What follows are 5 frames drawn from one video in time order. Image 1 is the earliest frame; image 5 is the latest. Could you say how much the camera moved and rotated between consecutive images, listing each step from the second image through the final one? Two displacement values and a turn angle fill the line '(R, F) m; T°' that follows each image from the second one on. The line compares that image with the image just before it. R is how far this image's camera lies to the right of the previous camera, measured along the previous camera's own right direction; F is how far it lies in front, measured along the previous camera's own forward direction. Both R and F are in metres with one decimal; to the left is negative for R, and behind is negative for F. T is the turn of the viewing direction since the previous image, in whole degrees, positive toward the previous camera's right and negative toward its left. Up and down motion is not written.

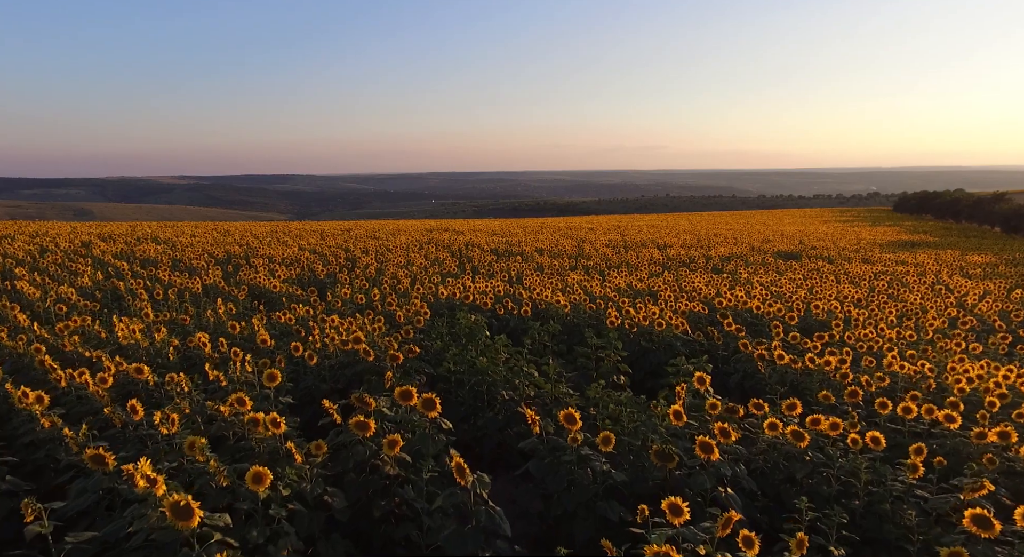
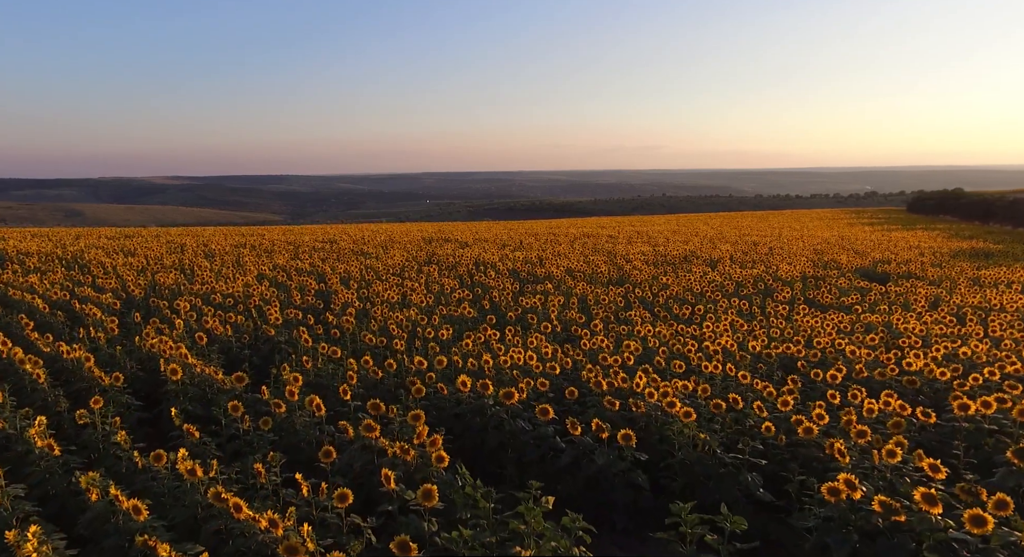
(-0.7, +4.5) m; 0°
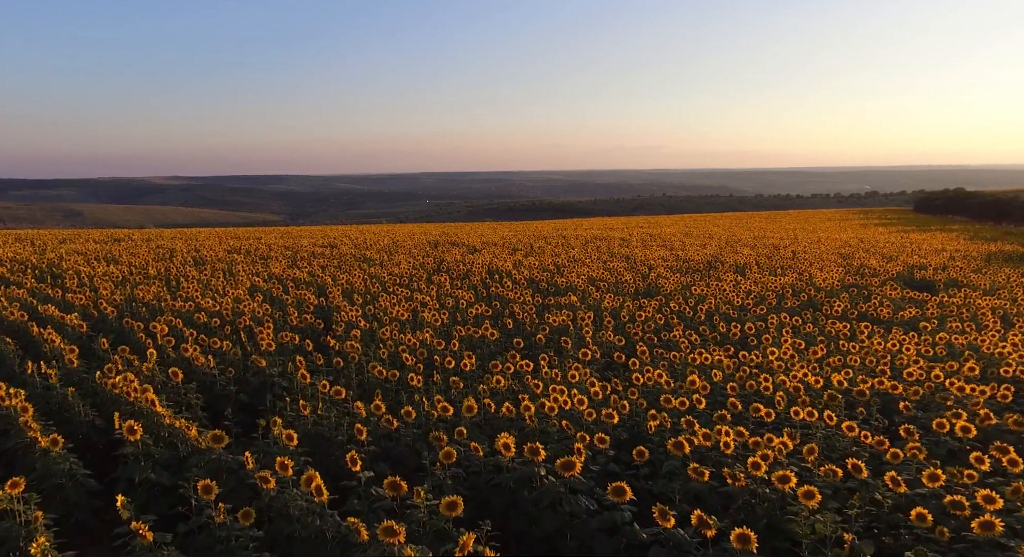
(-0.4, +1.4) m; 0°
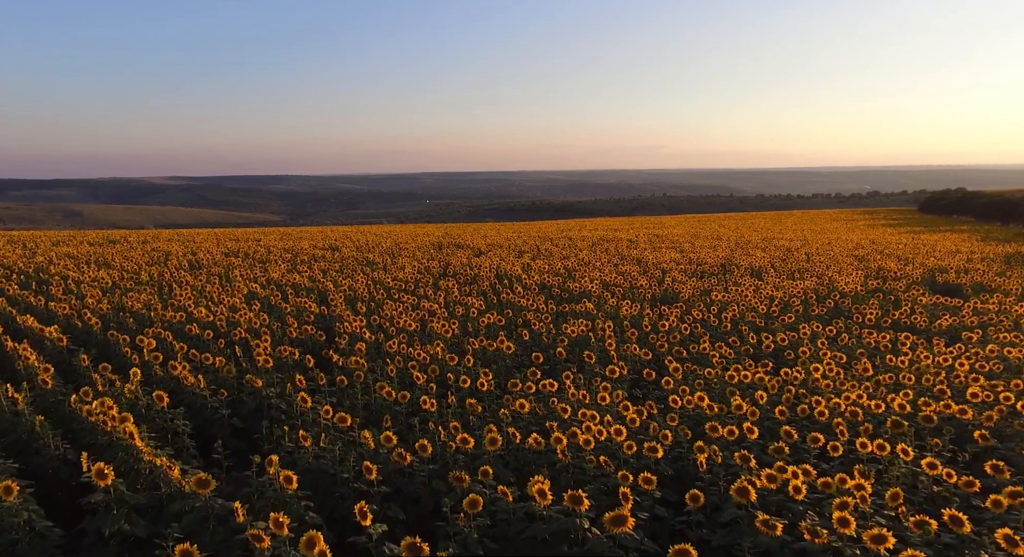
(-0.2, +0.7) m; 0°
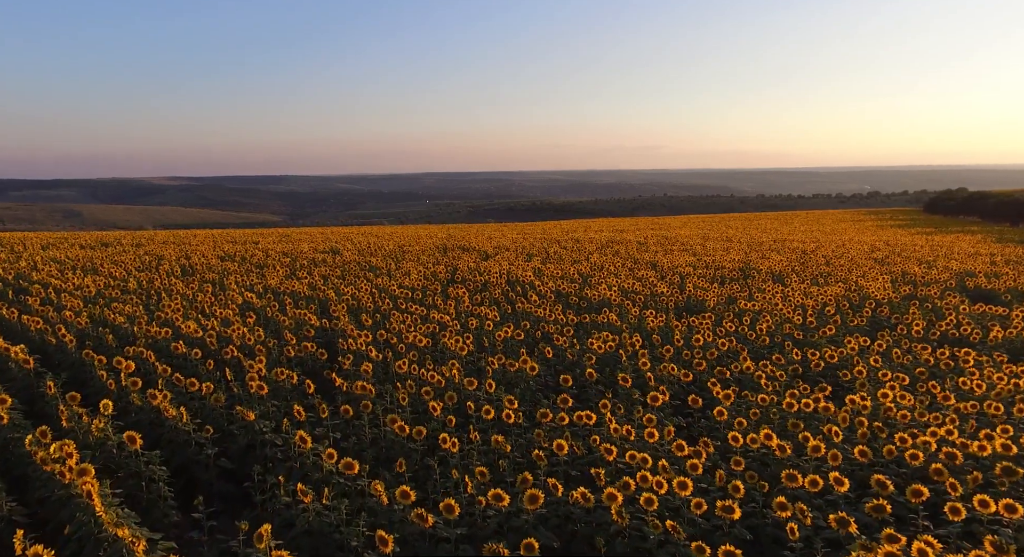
(-0.3, +0.9) m; 0°
